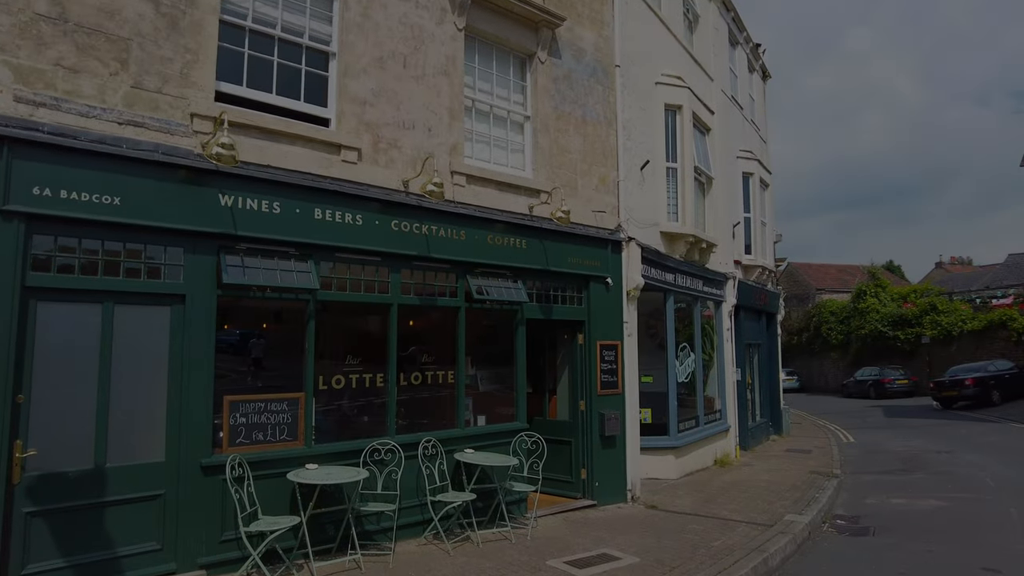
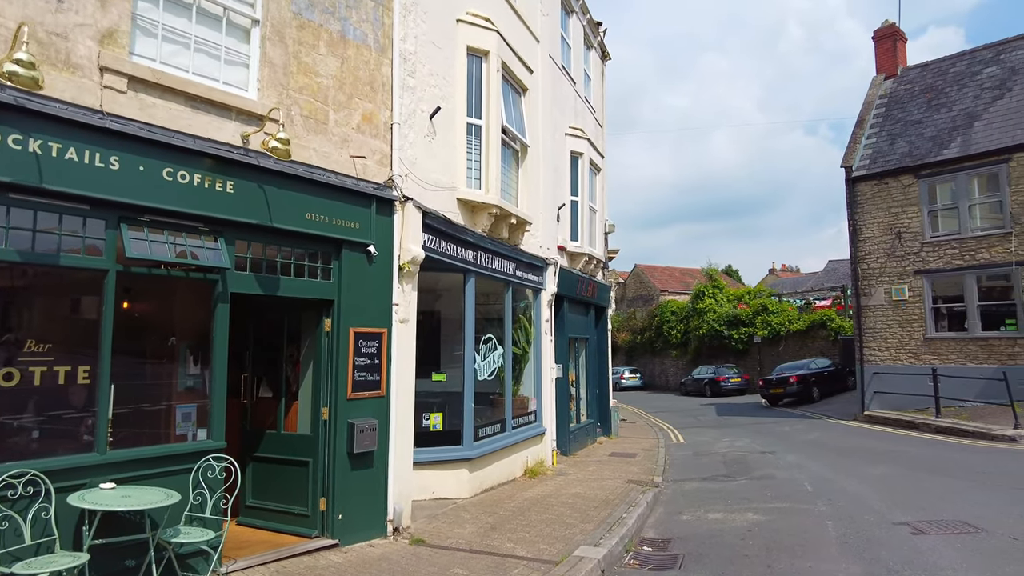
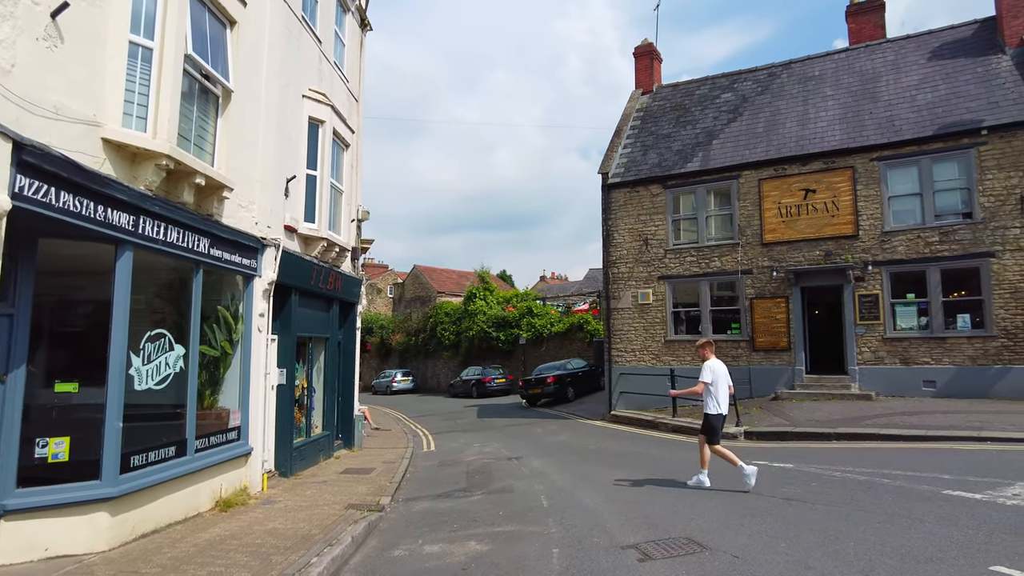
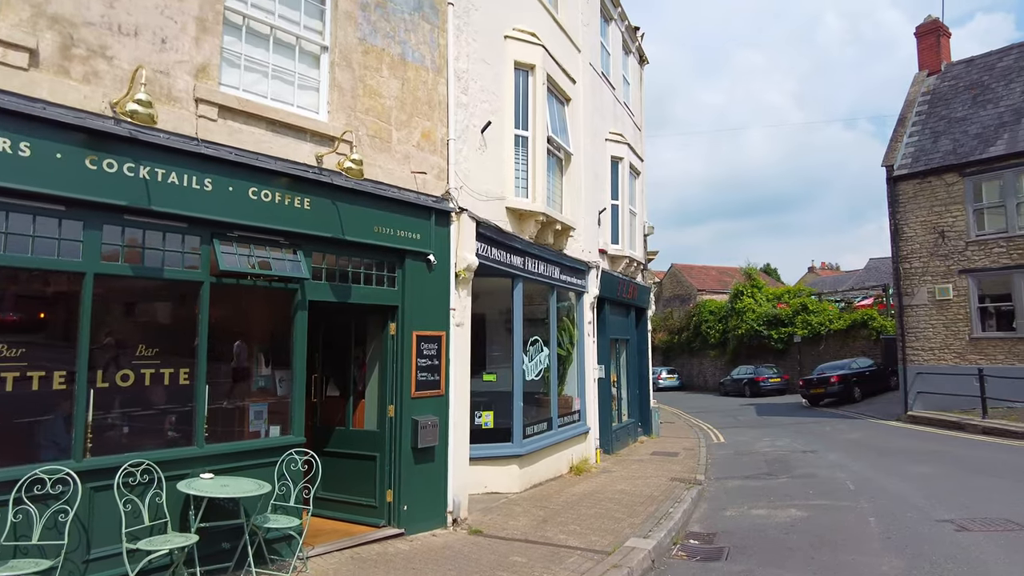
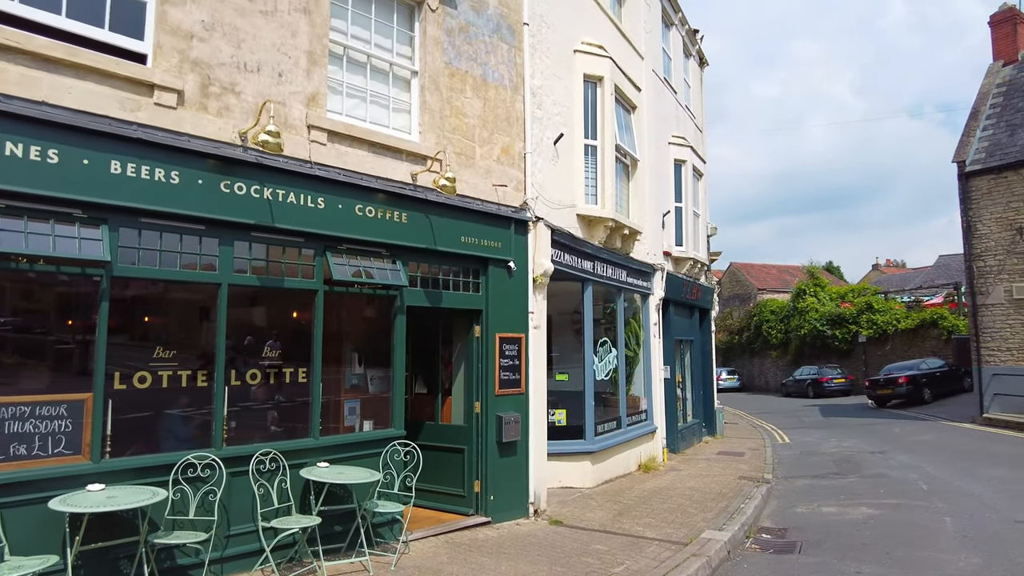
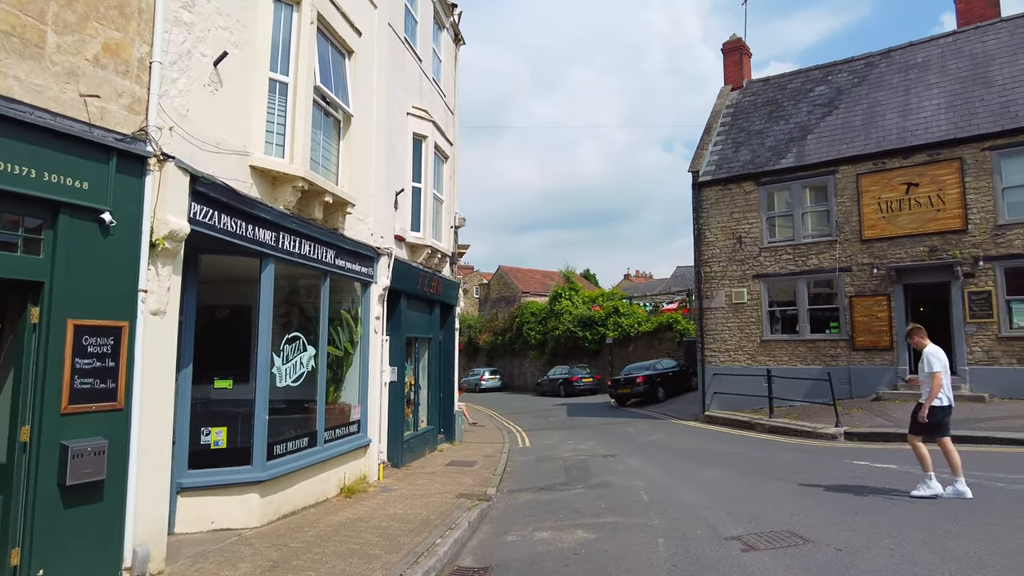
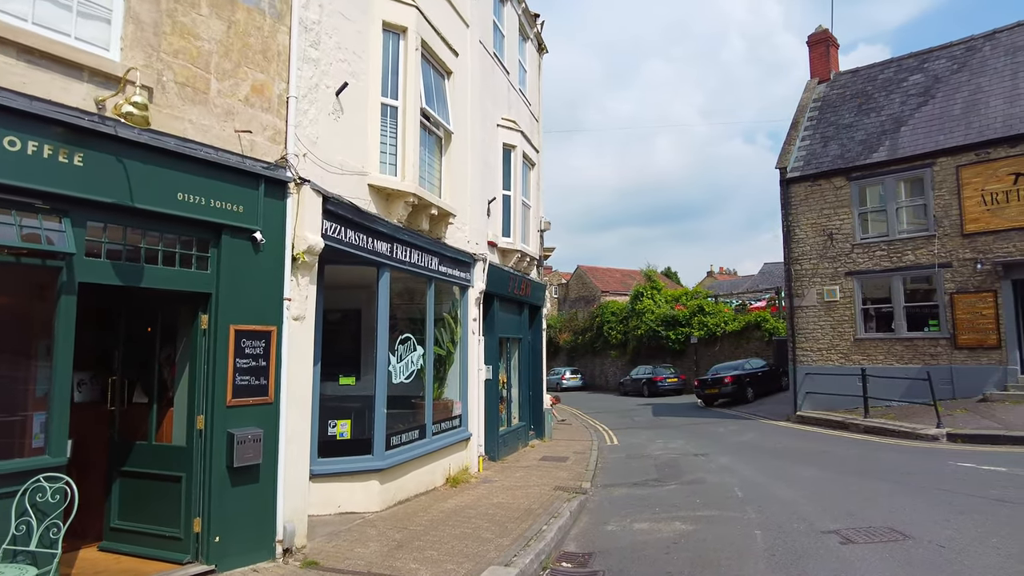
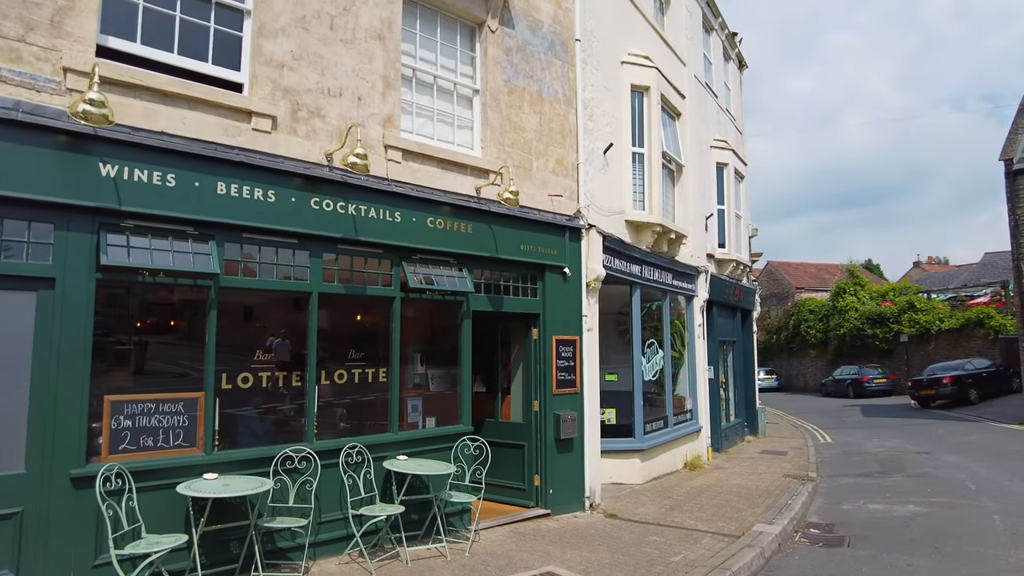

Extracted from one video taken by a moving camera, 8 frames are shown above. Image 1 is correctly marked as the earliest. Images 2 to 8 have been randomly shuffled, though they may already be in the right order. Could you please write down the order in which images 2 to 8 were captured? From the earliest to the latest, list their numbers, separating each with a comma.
8, 5, 4, 2, 7, 6, 3
